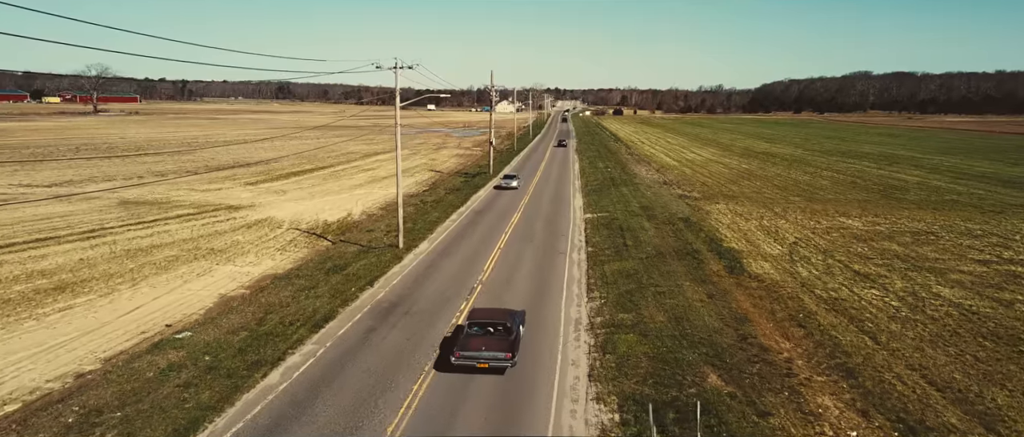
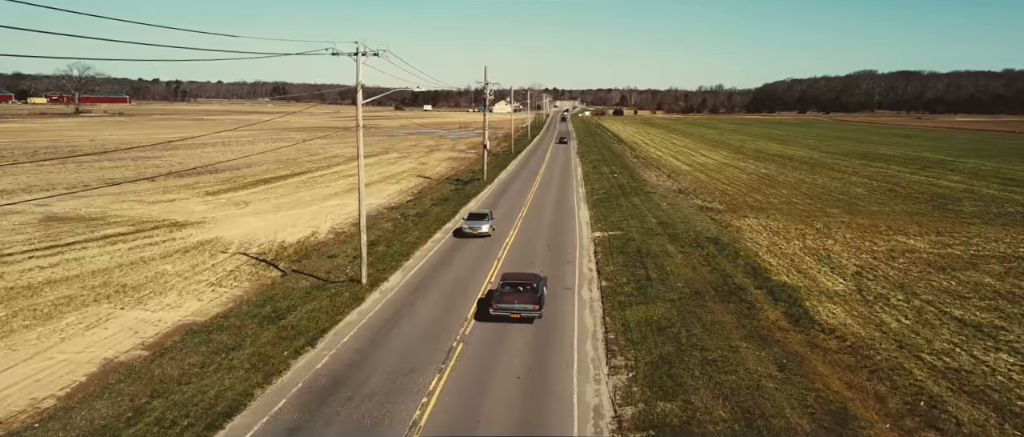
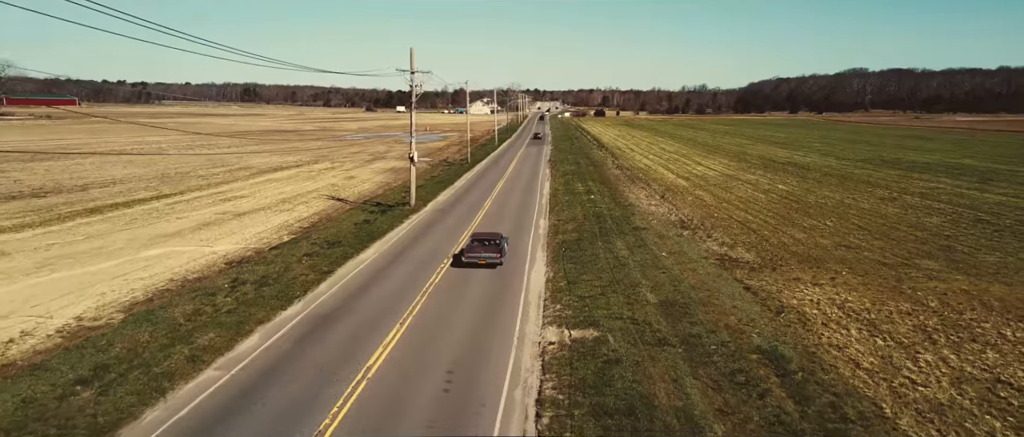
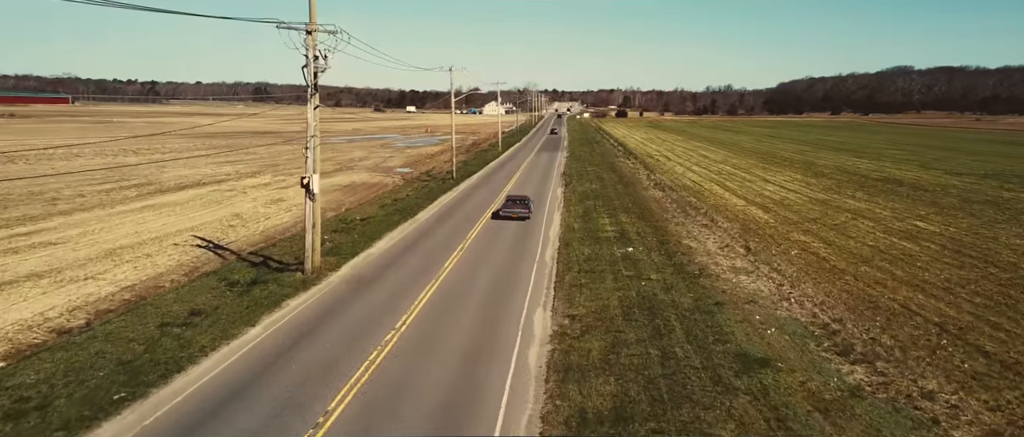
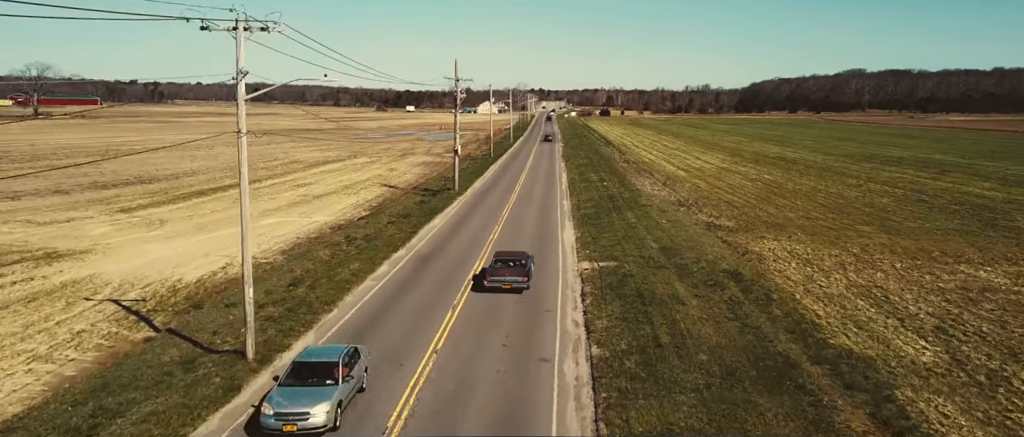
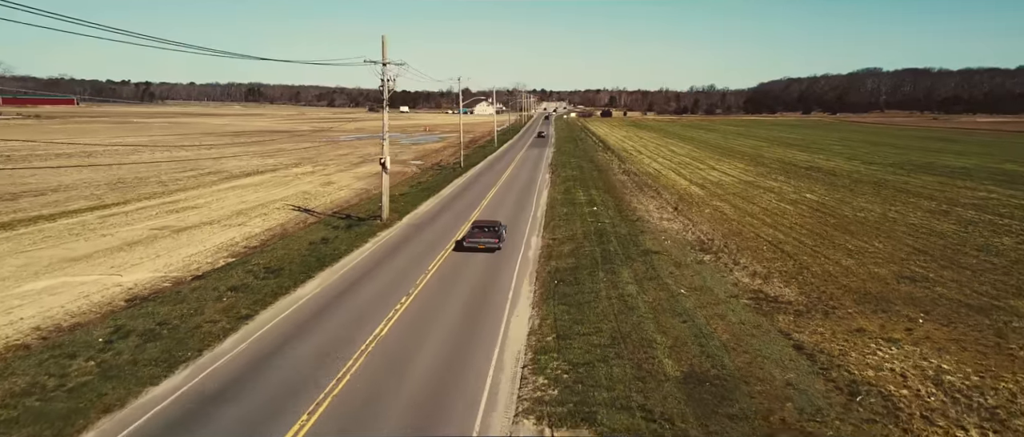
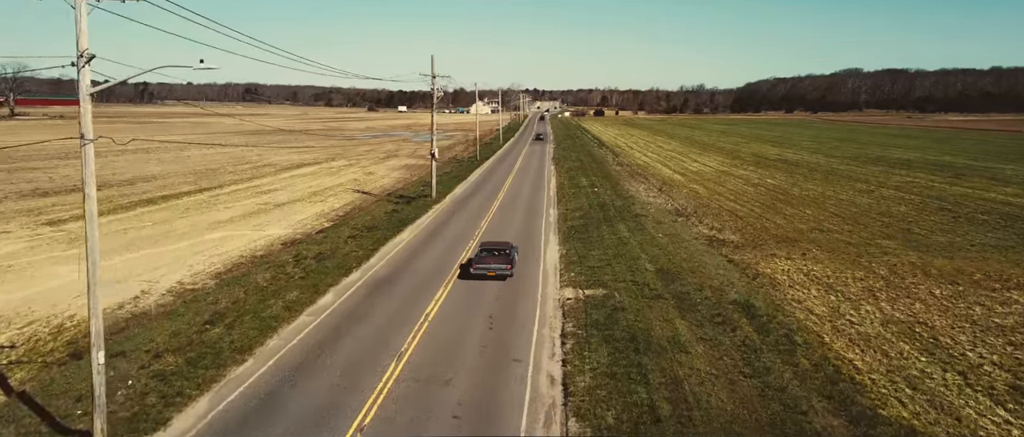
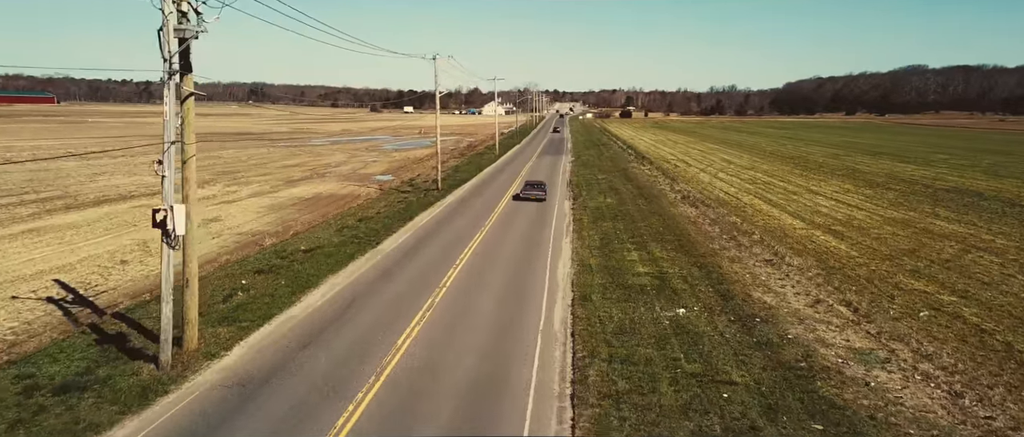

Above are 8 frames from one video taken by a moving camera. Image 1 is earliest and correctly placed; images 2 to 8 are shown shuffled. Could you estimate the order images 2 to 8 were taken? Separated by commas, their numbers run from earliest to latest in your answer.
2, 5, 7, 3, 6, 4, 8
